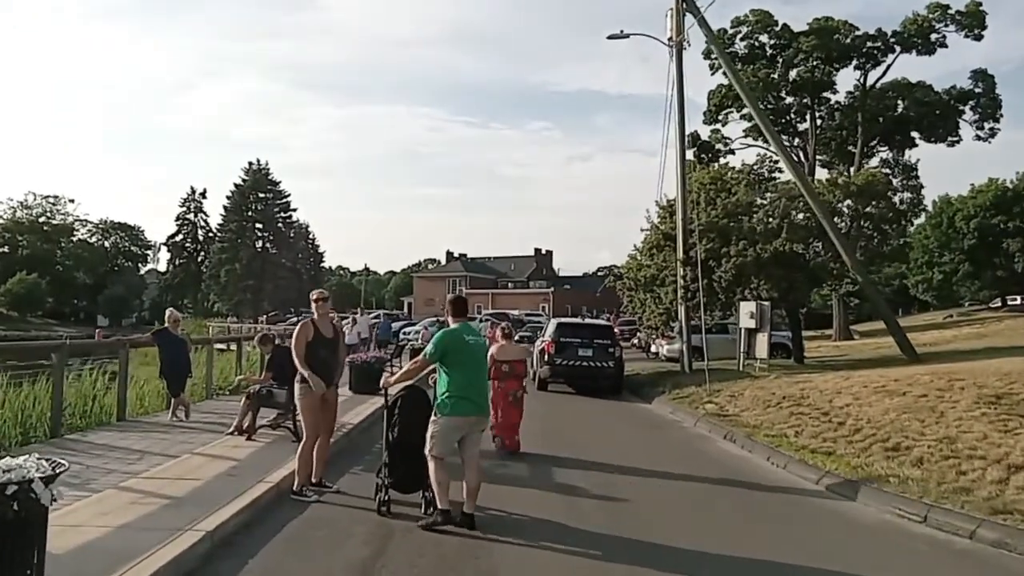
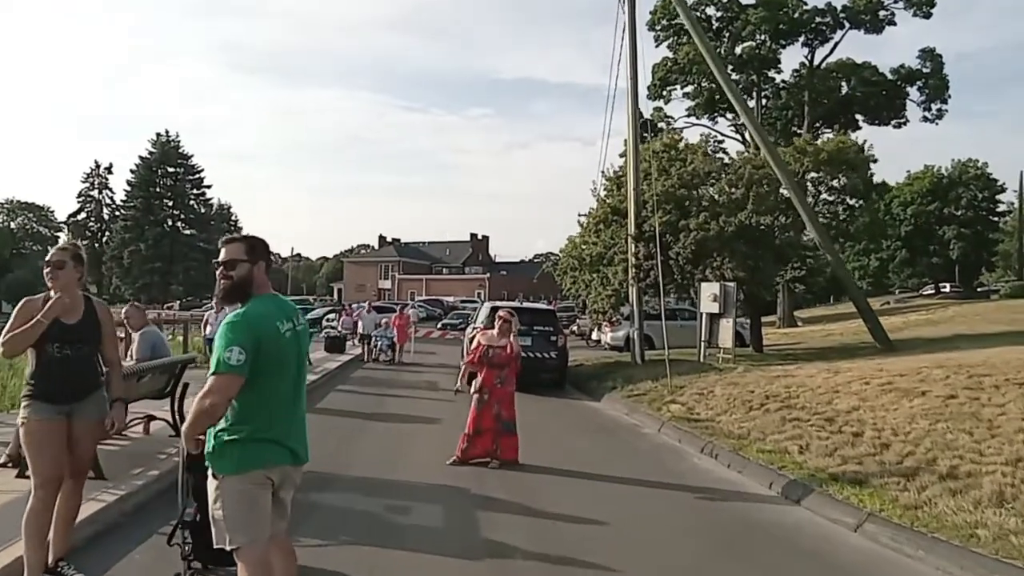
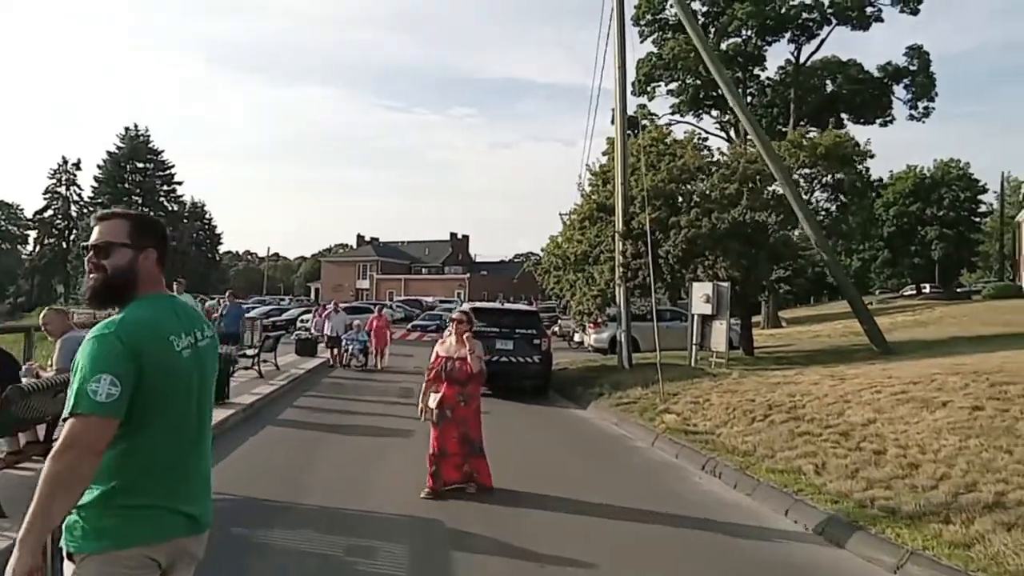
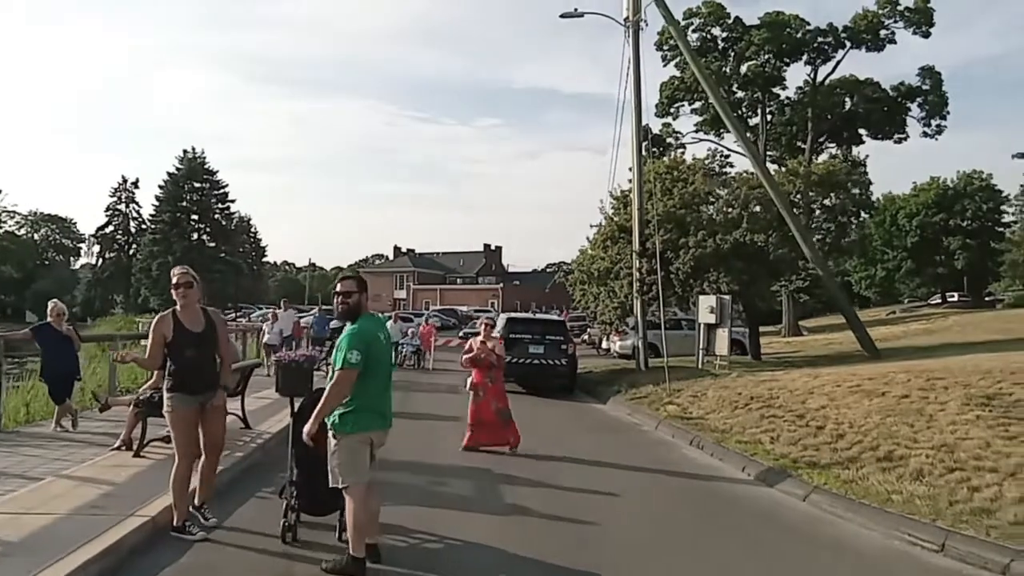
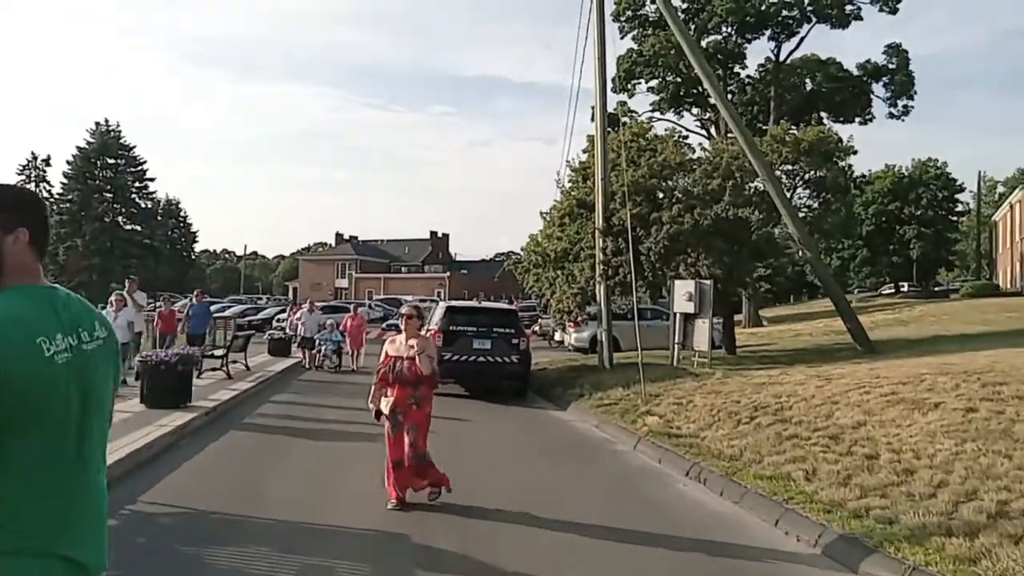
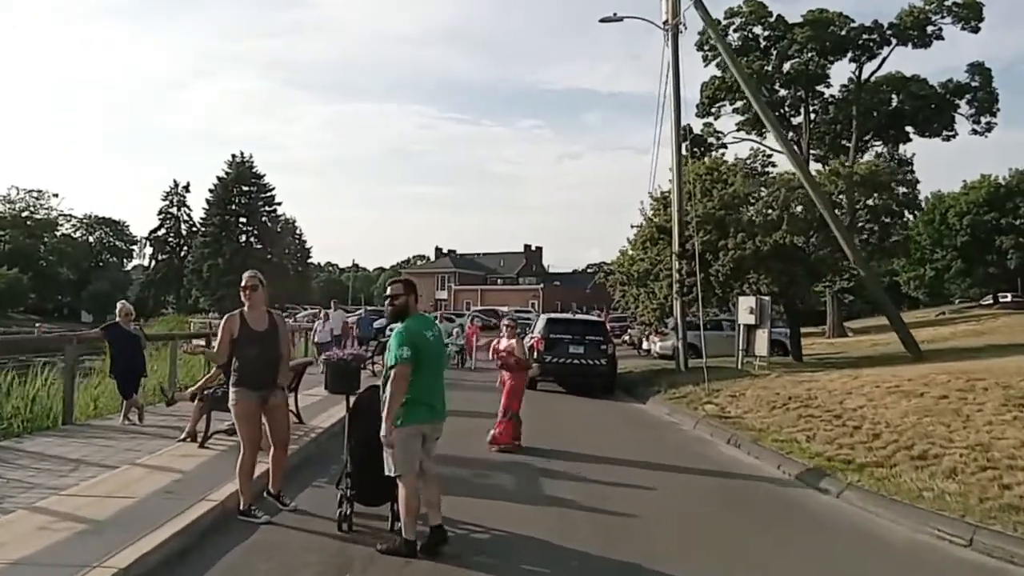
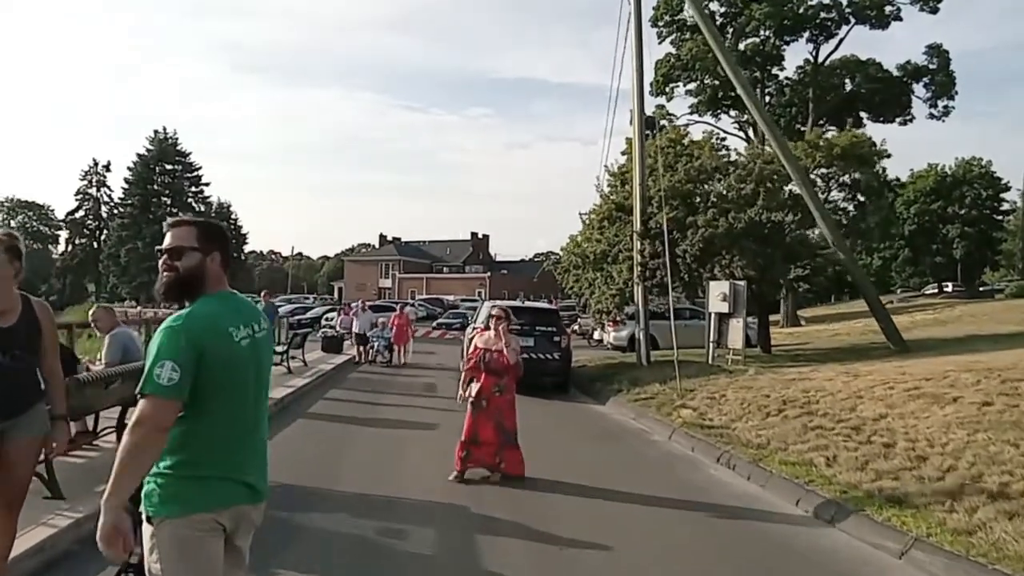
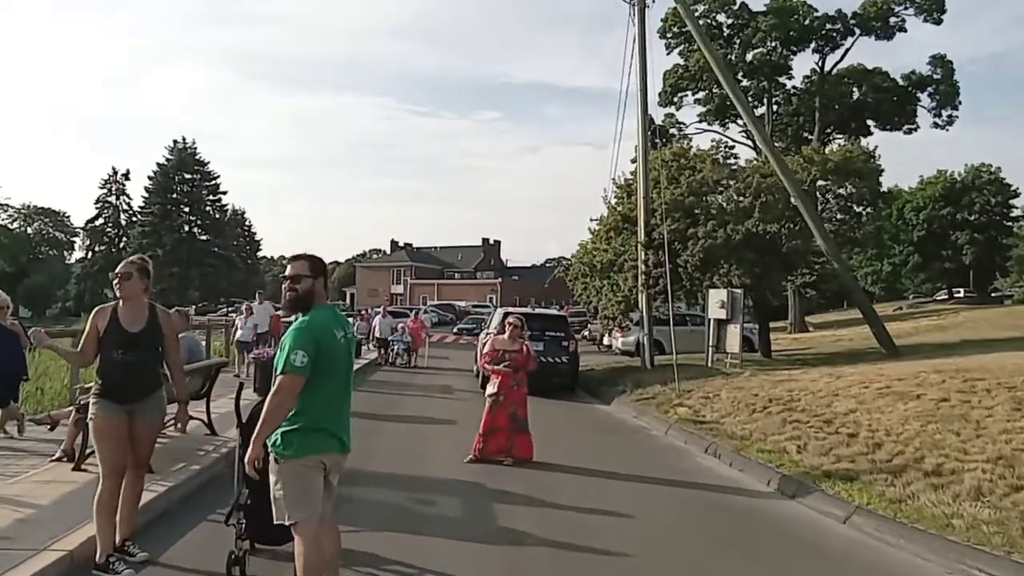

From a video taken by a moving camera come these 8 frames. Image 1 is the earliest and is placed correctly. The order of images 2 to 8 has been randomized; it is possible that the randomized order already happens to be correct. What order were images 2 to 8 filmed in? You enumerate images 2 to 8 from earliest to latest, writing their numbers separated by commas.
6, 4, 8, 2, 7, 3, 5
